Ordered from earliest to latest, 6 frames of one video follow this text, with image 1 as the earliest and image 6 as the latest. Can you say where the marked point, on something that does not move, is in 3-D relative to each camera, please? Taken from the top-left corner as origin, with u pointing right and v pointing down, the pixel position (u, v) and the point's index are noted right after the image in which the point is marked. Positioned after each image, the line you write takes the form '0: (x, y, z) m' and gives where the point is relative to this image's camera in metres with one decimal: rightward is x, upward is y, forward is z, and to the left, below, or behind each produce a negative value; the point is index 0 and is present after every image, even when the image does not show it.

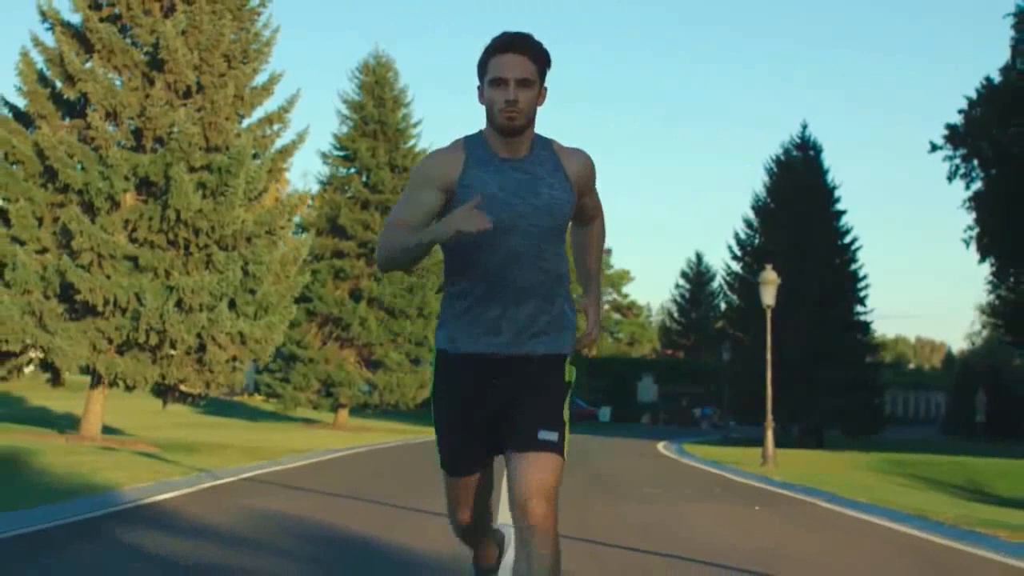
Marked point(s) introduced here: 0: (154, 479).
0: (-4.6, -2.5, +17.9) m
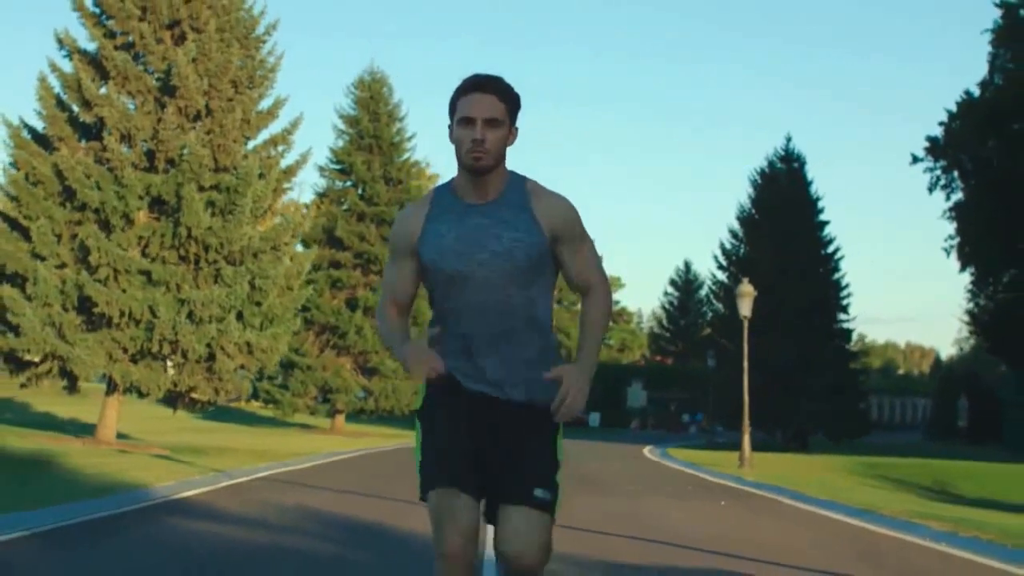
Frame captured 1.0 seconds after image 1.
0: (-4.8, -2.8, +19.6) m
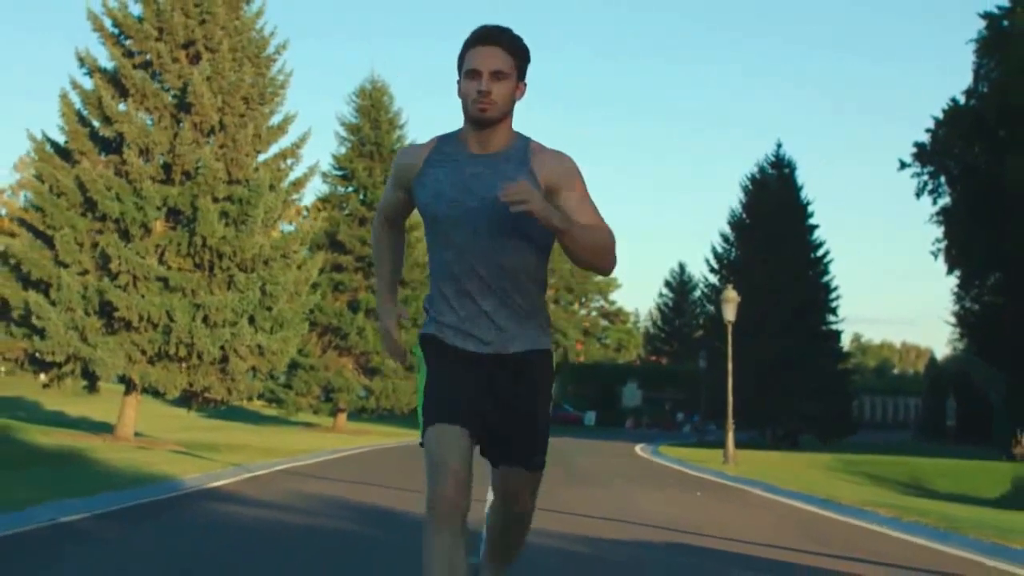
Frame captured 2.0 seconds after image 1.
0: (-4.9, -2.9, +21.3) m
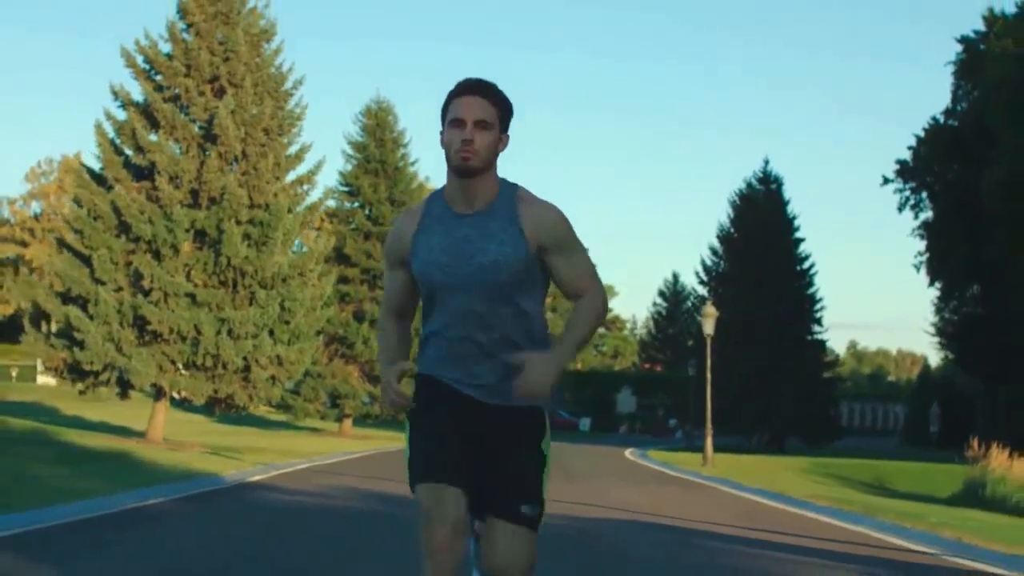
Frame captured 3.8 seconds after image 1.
0: (-4.9, -3.2, +24.3) m
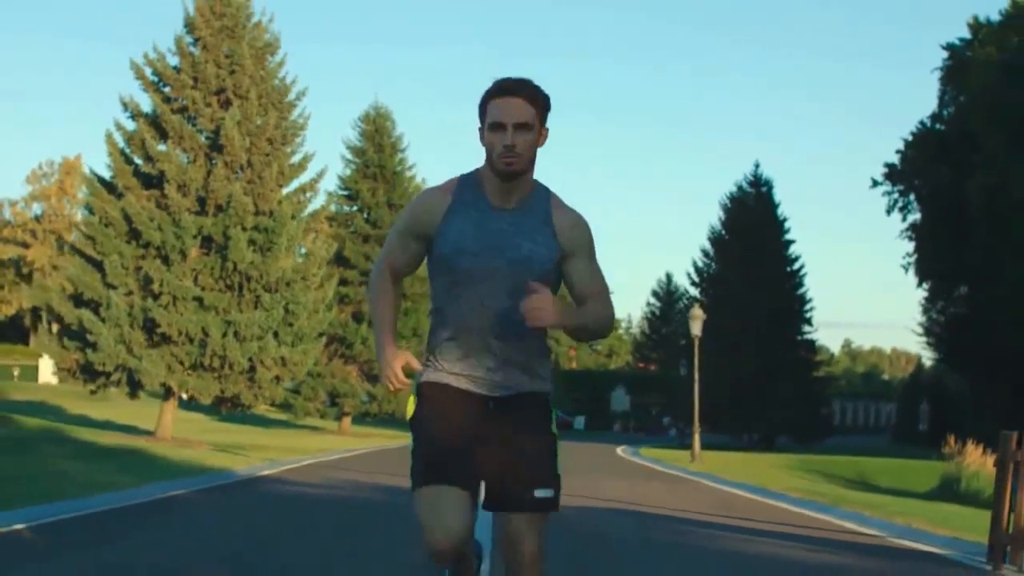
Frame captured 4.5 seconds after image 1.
0: (-5.0, -3.4, +25.6) m
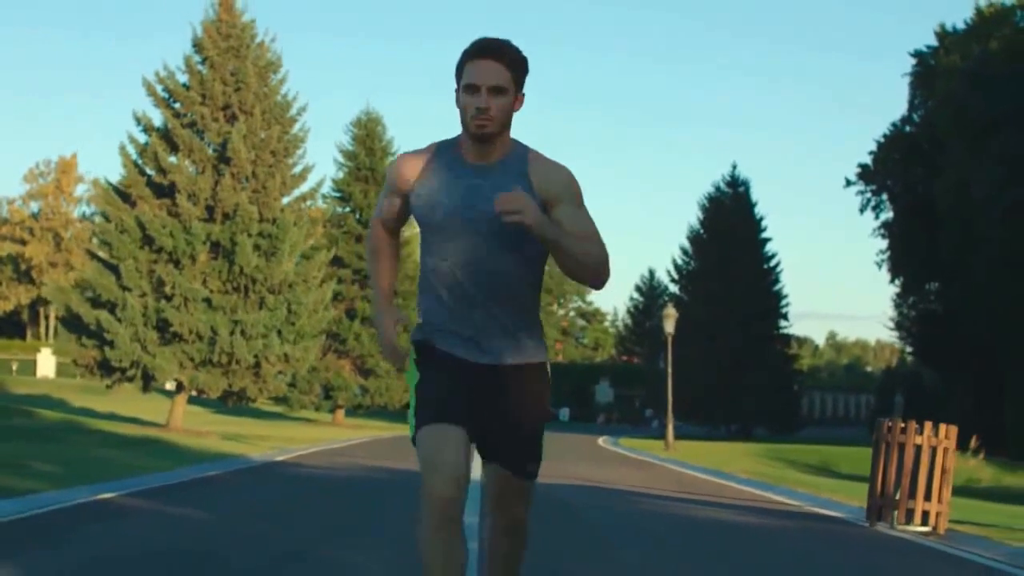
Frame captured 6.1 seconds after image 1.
0: (-5.3, -3.5, +28.4) m
